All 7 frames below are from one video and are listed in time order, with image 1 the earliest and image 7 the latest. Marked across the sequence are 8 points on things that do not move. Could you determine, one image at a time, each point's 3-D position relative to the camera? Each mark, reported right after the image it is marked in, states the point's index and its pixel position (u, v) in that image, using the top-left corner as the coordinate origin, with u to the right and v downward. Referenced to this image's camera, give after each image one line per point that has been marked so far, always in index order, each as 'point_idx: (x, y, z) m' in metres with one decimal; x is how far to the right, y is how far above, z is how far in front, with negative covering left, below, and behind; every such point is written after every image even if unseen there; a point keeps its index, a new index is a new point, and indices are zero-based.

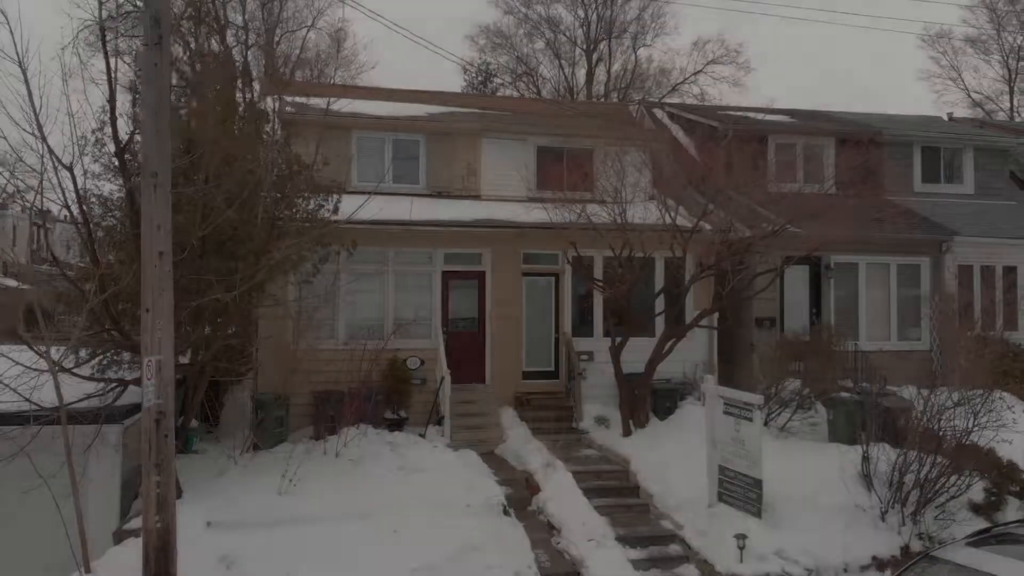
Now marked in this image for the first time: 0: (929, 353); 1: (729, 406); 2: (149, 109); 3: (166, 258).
0: (+10.1, -1.6, +17.6) m
1: (+2.3, -1.2, +7.6) m
2: (-2.7, +1.3, +5.3) m
3: (-2.6, +0.2, +5.3) m
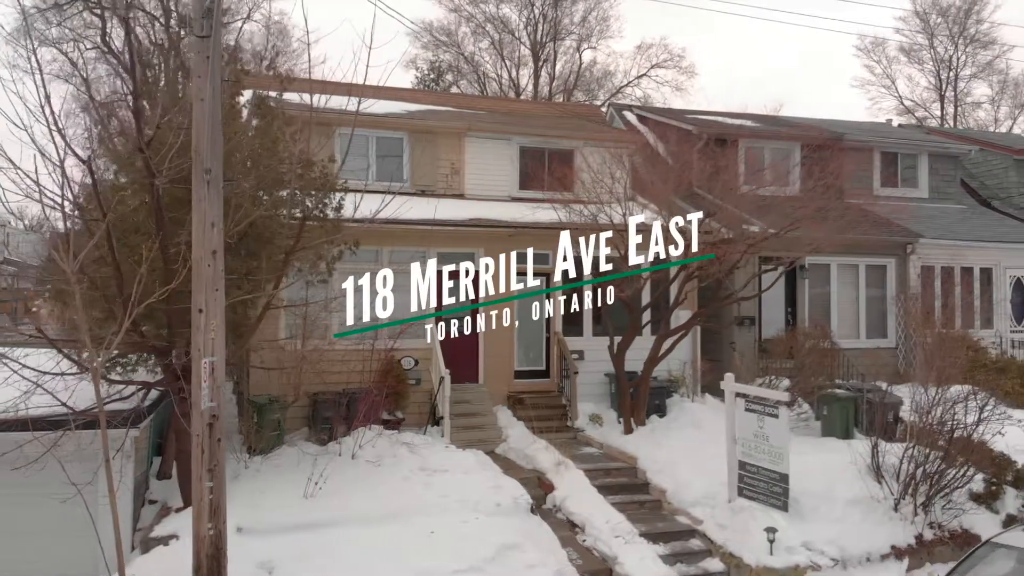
0: (+9.7, -1.6, +18.3) m
1: (+2.6, -1.2, +7.8) m
2: (-2.2, +1.3, +5.2) m
3: (-2.1, +0.2, +5.2) m
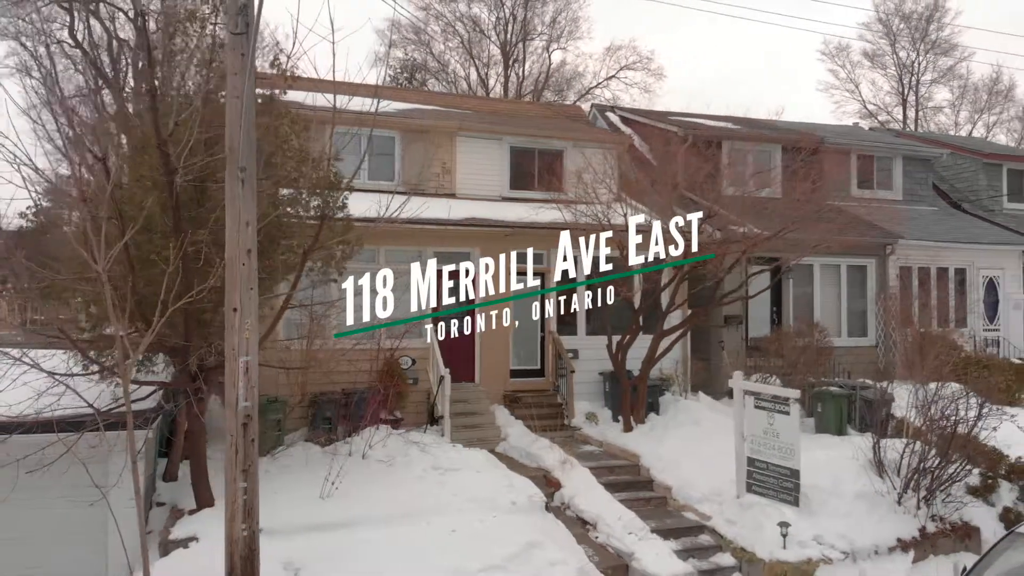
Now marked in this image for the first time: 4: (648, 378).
0: (+9.4, -1.5, +18.7) m
1: (+2.7, -1.2, +8.0) m
2: (-2.0, +1.3, +5.1) m
3: (-1.9, +0.2, +5.2) m
4: (+2.2, -1.4, +11.7) m
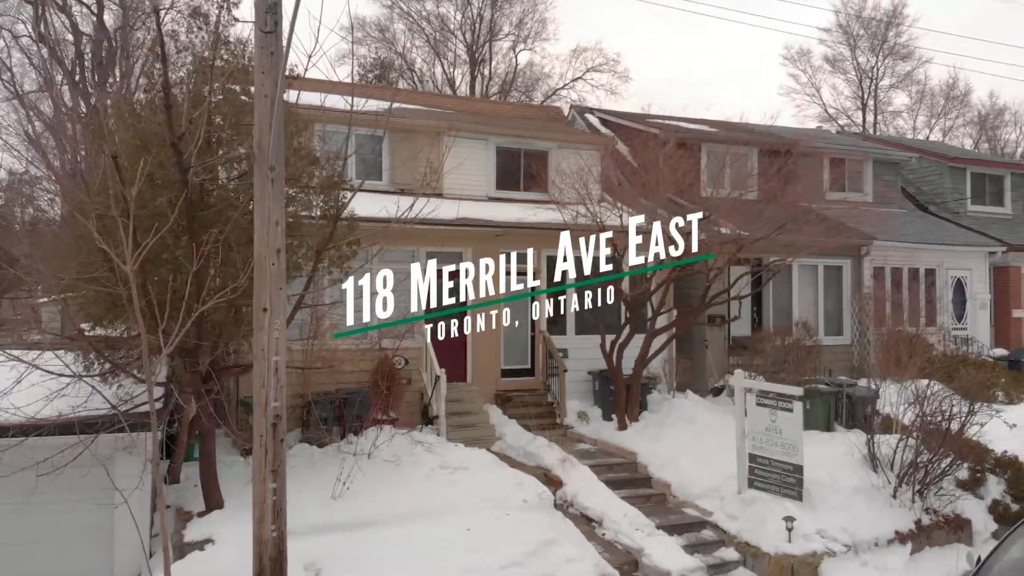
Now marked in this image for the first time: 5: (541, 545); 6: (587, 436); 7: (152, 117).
0: (+9.0, -1.5, +19.2) m
1: (+2.8, -1.2, +8.2) m
2: (-1.7, +1.3, +5.1) m
3: (-1.6, +0.2, +5.1) m
4: (+2.1, -1.4, +11.8) m
5: (+0.3, -2.4, +6.7) m
6: (+1.2, -2.4, +11.8) m
7: (-3.5, +1.7, +6.9) m
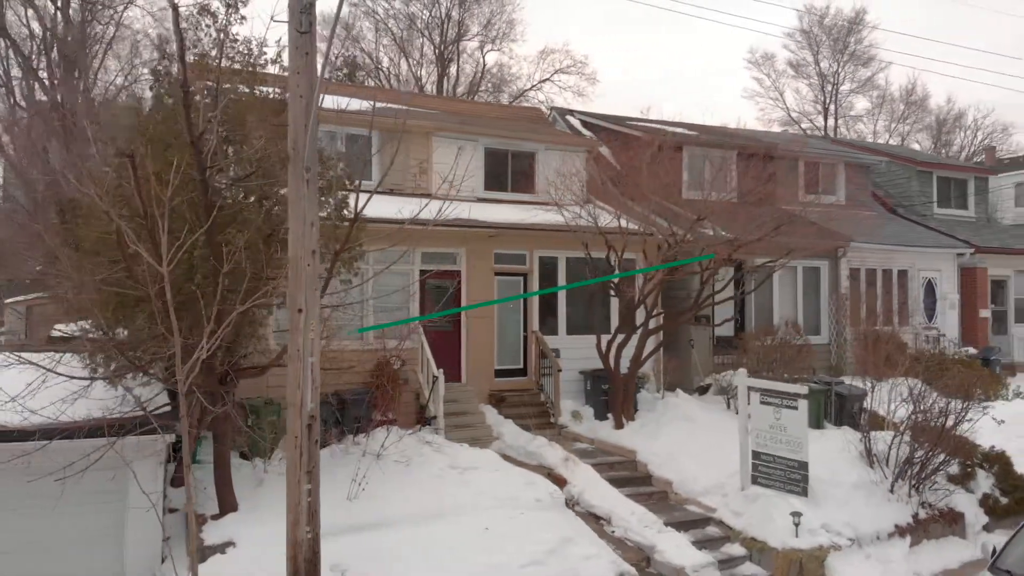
0: (+8.6, -1.6, +19.6) m
1: (+2.9, -1.2, +8.4) m
2: (-1.5, +1.3, +5.1) m
3: (-1.4, +0.2, +5.1) m
4: (+2.1, -1.5, +12.0) m
5: (+0.4, -2.4, +6.8) m
6: (+1.2, -2.4, +11.9) m
7: (-3.3, +1.6, +6.8) m
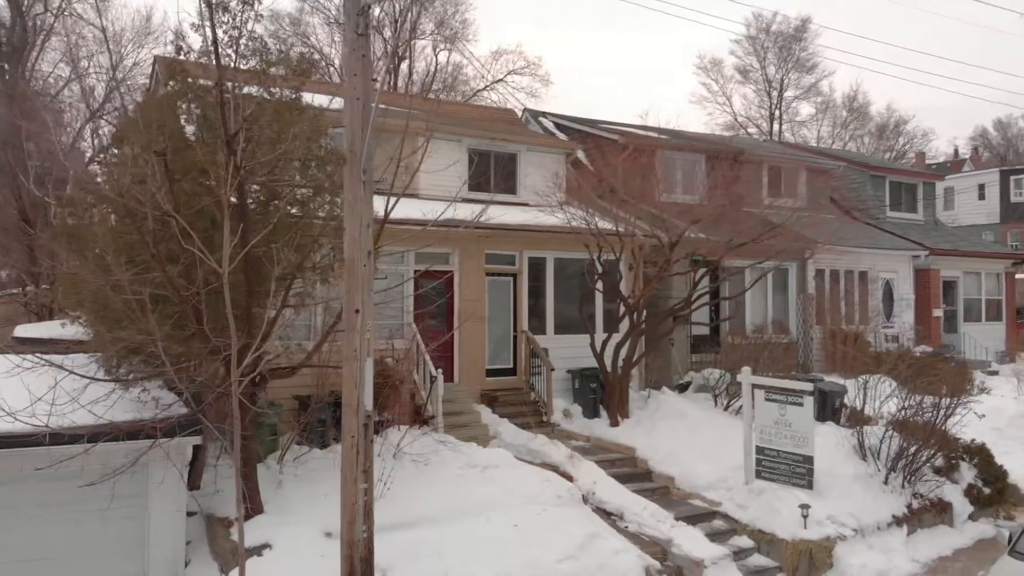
0: (+8.1, -1.6, +20.3) m
1: (+3.1, -1.3, +8.7) m
2: (-1.1, +1.3, +5.2) m
3: (-1.0, +0.2, +5.2) m
4: (+2.0, -1.5, +12.2) m
5: (+0.7, -2.4, +6.9) m
6: (+1.1, -2.4, +12.1) m
7: (-3.0, +1.6, +6.7) m
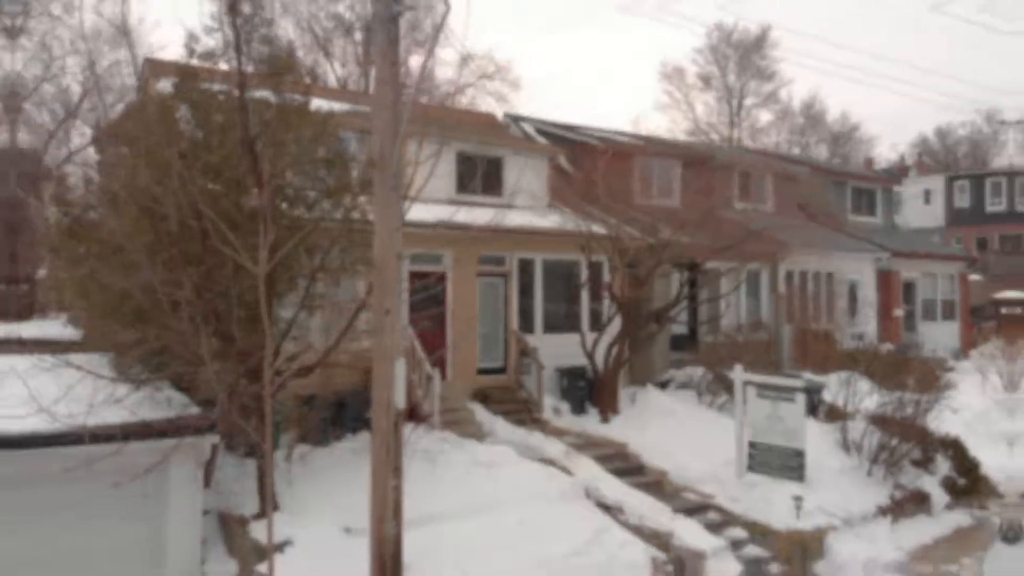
0: (+7.6, -1.6, +20.9) m
1: (+3.1, -1.3, +9.0) m
2: (-0.9, +1.3, +5.3) m
3: (-0.8, +0.2, +5.4) m
4: (+1.9, -1.5, +12.5) m
5: (+0.8, -2.4, +7.2) m
6: (+1.0, -2.4, +12.4) m
7: (-2.9, +1.6, +6.8) m
